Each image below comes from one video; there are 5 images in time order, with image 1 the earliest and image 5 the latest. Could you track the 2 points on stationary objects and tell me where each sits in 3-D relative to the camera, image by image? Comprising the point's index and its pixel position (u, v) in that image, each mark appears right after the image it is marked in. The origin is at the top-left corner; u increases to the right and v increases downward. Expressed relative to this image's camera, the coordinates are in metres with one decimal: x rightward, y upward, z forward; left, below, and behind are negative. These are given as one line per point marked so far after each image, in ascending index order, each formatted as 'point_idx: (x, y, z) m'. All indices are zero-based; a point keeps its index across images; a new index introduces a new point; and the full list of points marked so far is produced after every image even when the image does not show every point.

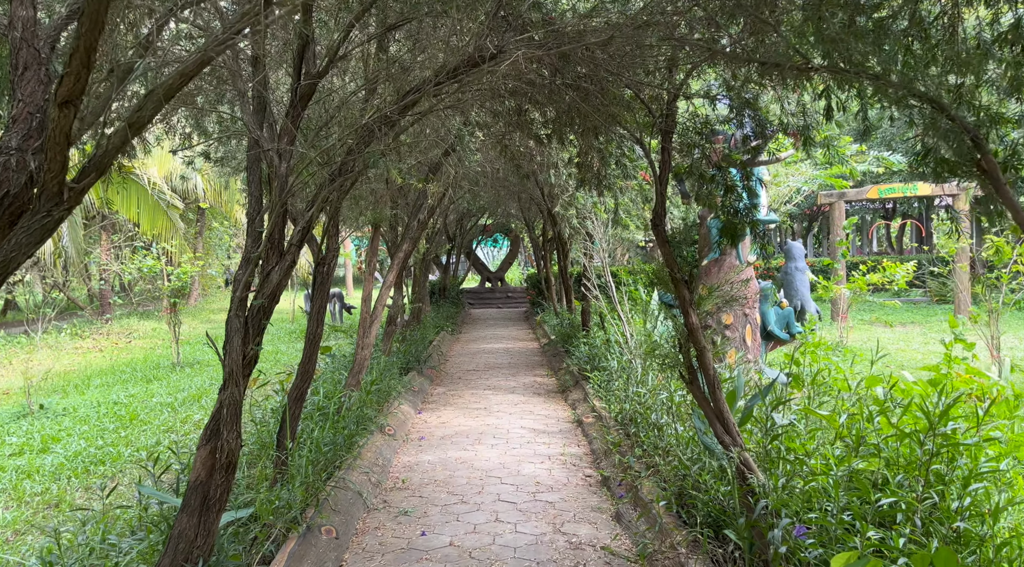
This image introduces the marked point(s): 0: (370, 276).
0: (-1.2, +0.1, +7.0) m
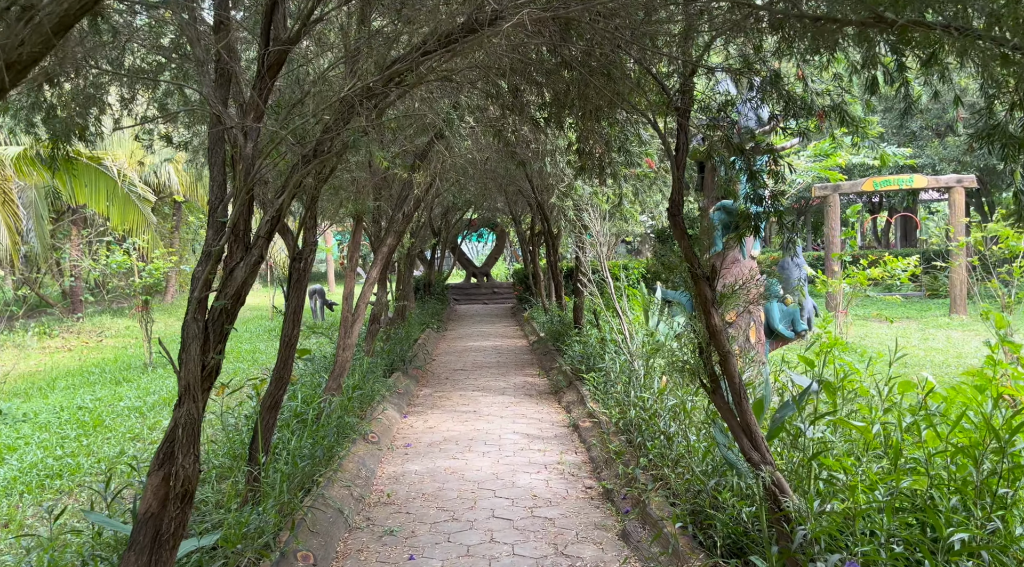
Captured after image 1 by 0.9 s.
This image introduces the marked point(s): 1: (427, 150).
0: (-1.3, +0.1, +6.5) m
1: (-0.7, +1.1, +6.4) m
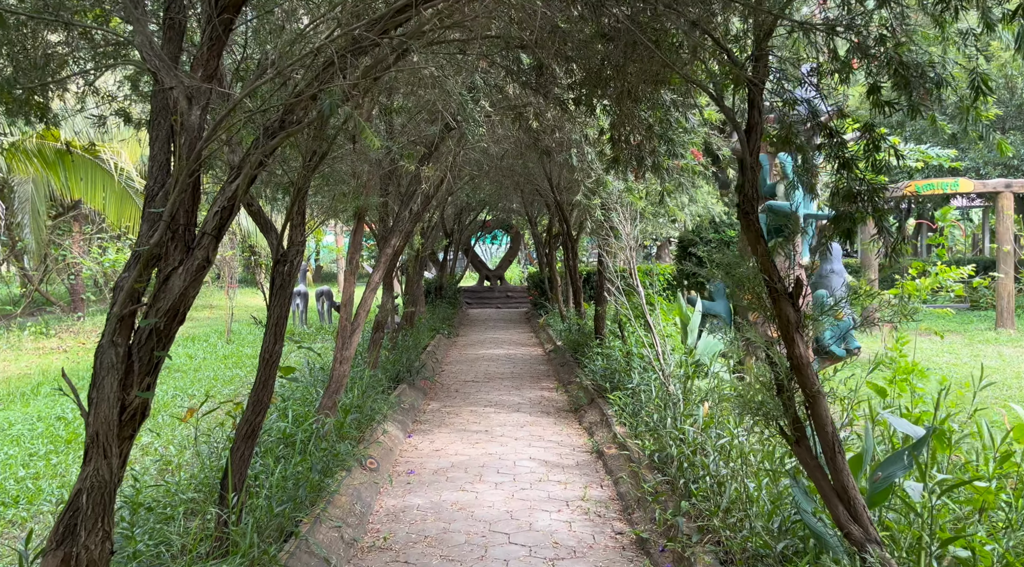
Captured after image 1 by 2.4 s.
0: (-1.2, +0.1, +5.8) m
1: (-0.5, +1.0, +5.8) m
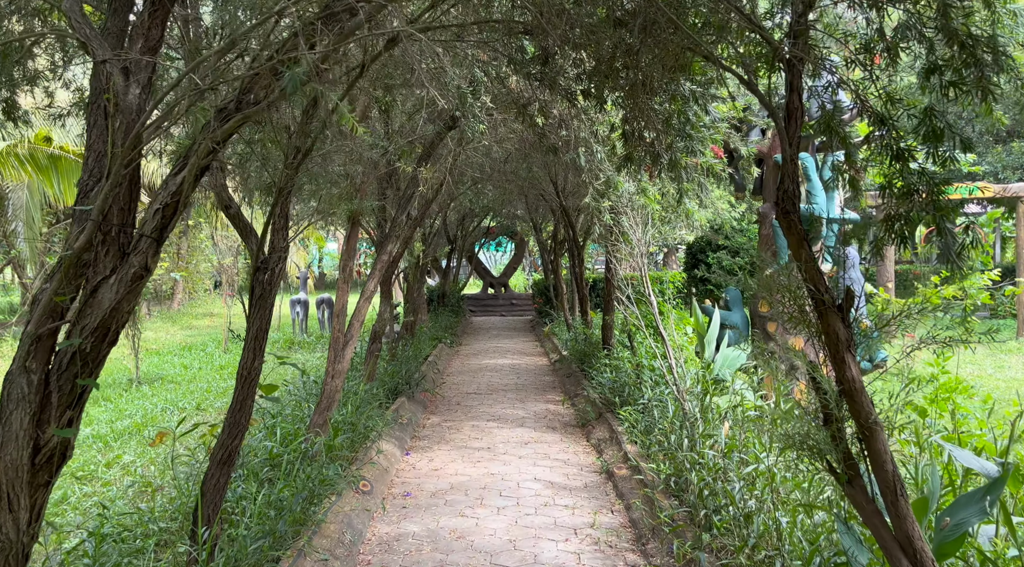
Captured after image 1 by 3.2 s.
0: (-1.1, 0.0, +5.5) m
1: (-0.5, +1.0, +5.4) m
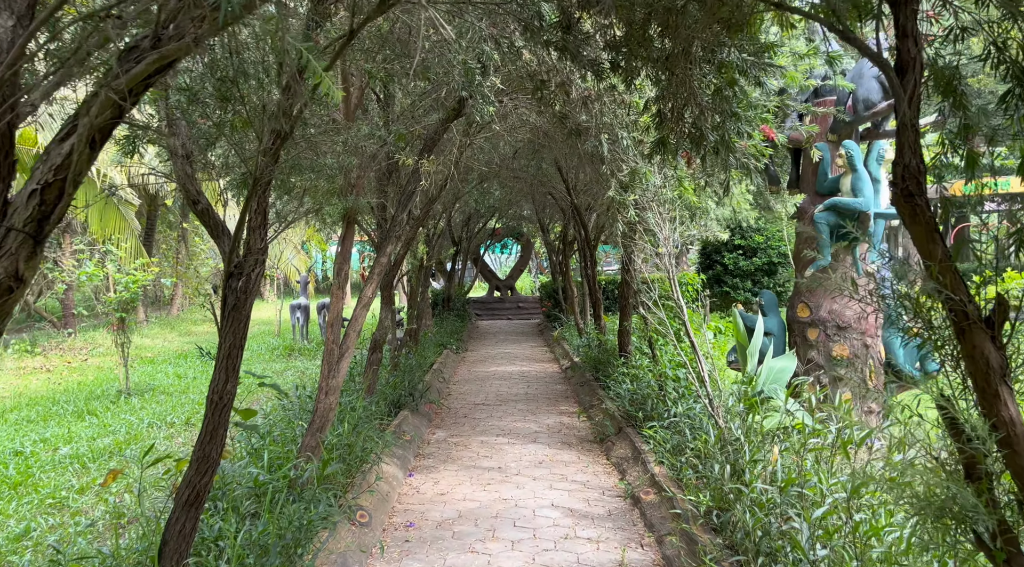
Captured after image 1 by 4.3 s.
0: (-1.1, 0.0, +5.0) m
1: (-0.4, +0.9, +4.9) m
